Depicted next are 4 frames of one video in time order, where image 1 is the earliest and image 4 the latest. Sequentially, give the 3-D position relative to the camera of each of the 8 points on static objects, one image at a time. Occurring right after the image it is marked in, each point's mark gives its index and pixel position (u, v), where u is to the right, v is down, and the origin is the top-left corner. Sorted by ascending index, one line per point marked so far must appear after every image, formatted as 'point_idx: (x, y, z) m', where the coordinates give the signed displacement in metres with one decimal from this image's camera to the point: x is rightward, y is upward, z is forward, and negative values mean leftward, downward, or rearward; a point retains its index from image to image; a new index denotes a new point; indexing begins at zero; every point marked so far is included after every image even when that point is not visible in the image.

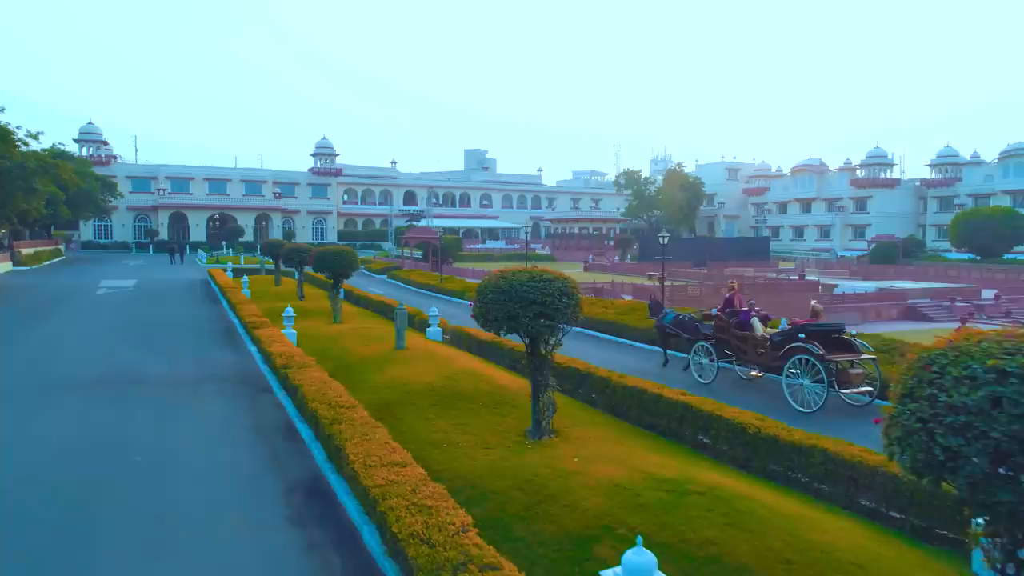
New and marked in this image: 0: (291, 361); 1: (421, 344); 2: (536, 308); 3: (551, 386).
0: (-2.2, -0.7, +9.3) m
1: (-1.1, -0.7, +11.6) m
2: (+0.2, -0.1, +6.4) m
3: (+0.3, -0.7, +6.9) m
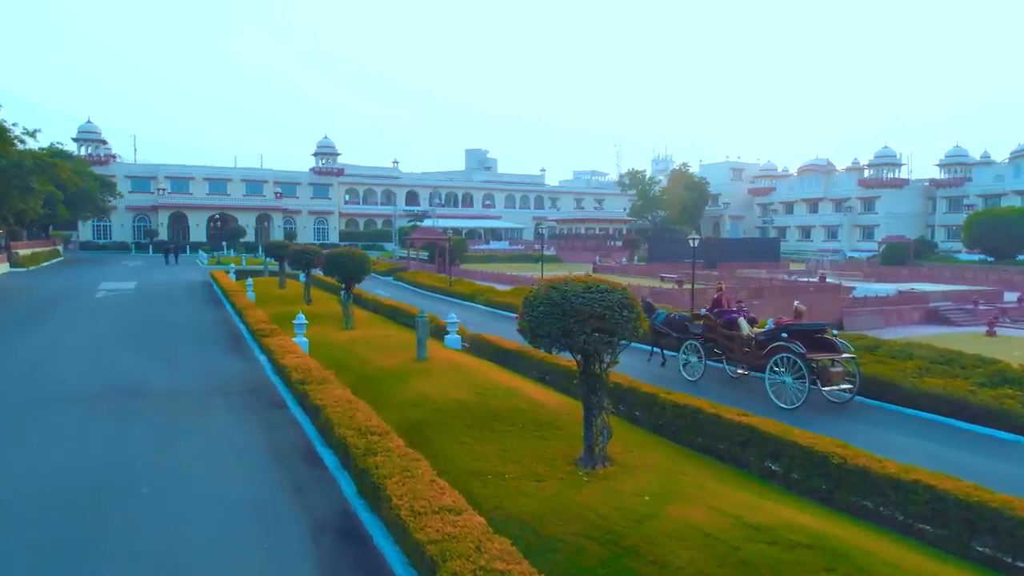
0: (-1.9, -0.8, +8.6) m
1: (-0.8, -0.8, +10.8) m
2: (+0.5, -0.2, +5.7) m
3: (+0.6, -0.8, +6.2) m
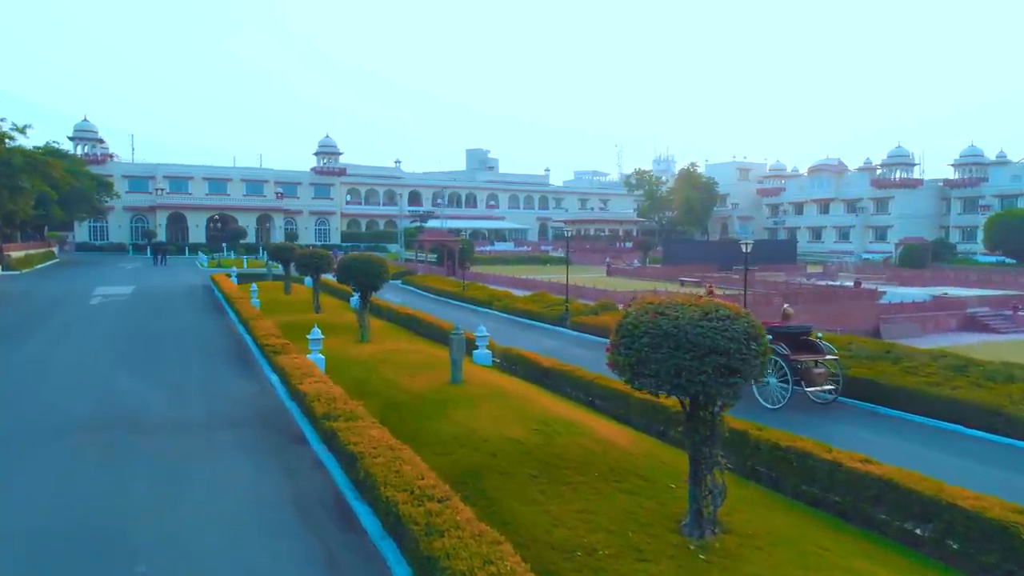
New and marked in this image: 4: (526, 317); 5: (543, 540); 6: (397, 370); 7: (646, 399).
0: (-1.4, -0.9, +7.4) m
1: (-0.3, -0.9, +9.6) m
2: (+1.0, -0.3, +4.4) m
3: (+1.1, -0.9, +4.9) m
4: (+0.3, -0.6, +19.5) m
5: (+0.1, -1.3, +4.8) m
6: (-1.2, -0.9, +9.9) m
7: (+1.2, -1.0, +8.4) m
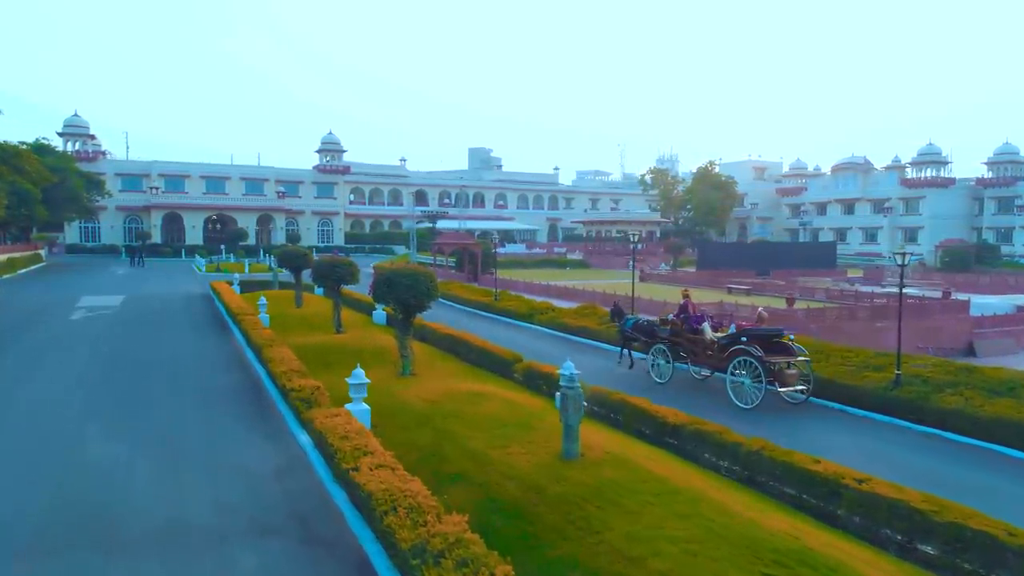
0: (-0.5, -1.2, +4.6) m
1: (+0.6, -1.1, +6.8) m
2: (+2.0, -0.6, +1.7) m
3: (+2.1, -1.2, +2.2) m
4: (+1.2, -0.8, +16.8) m
5: (+1.1, -1.5, +2.0) m
6: (-0.3, -1.1, +7.1) m
7: (+2.2, -1.2, +5.7) m
